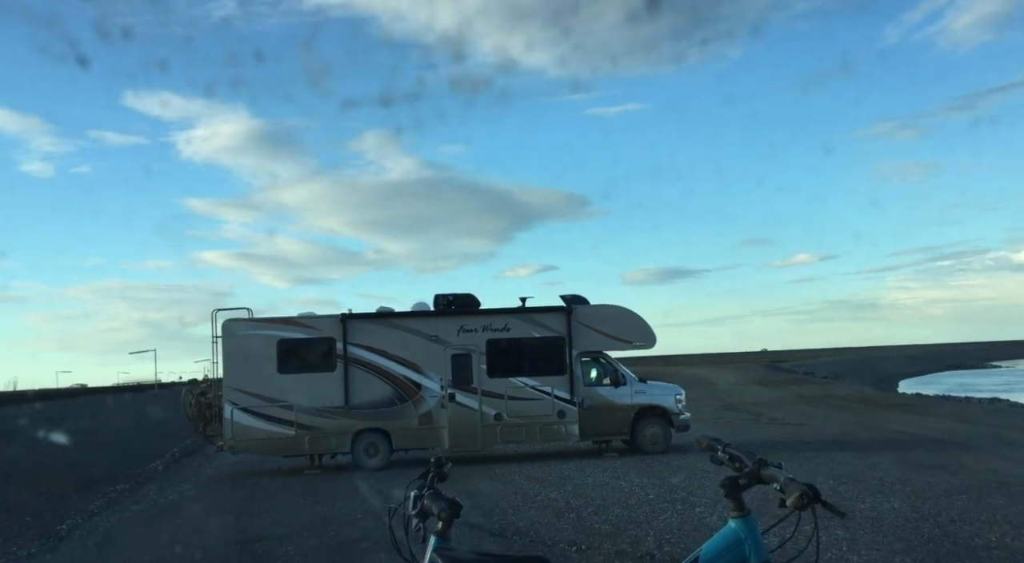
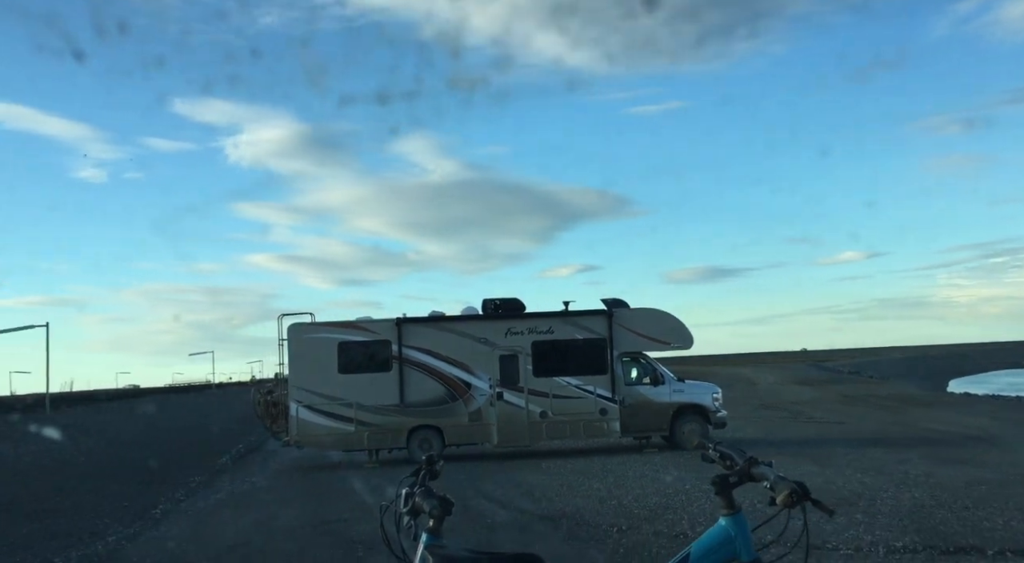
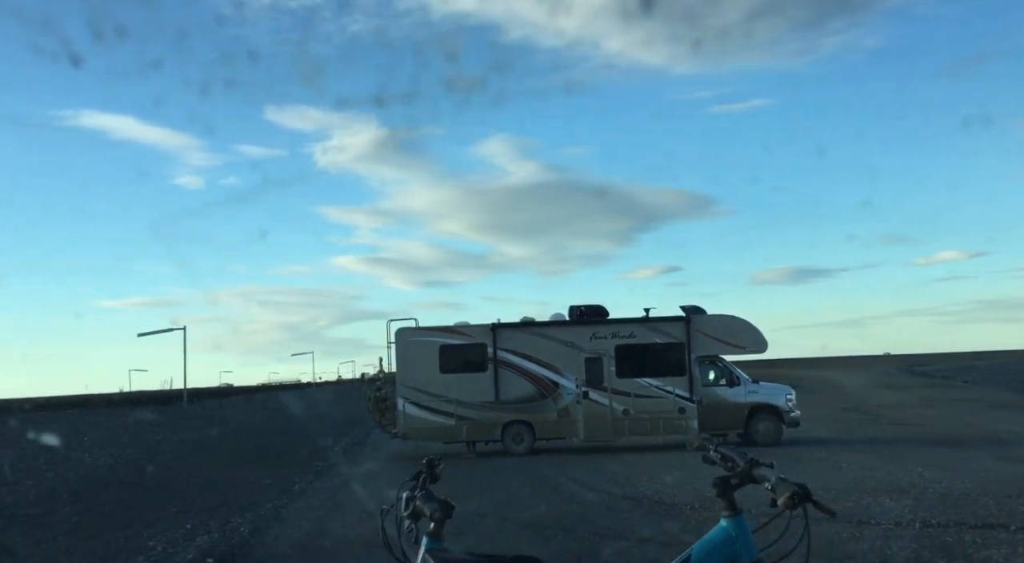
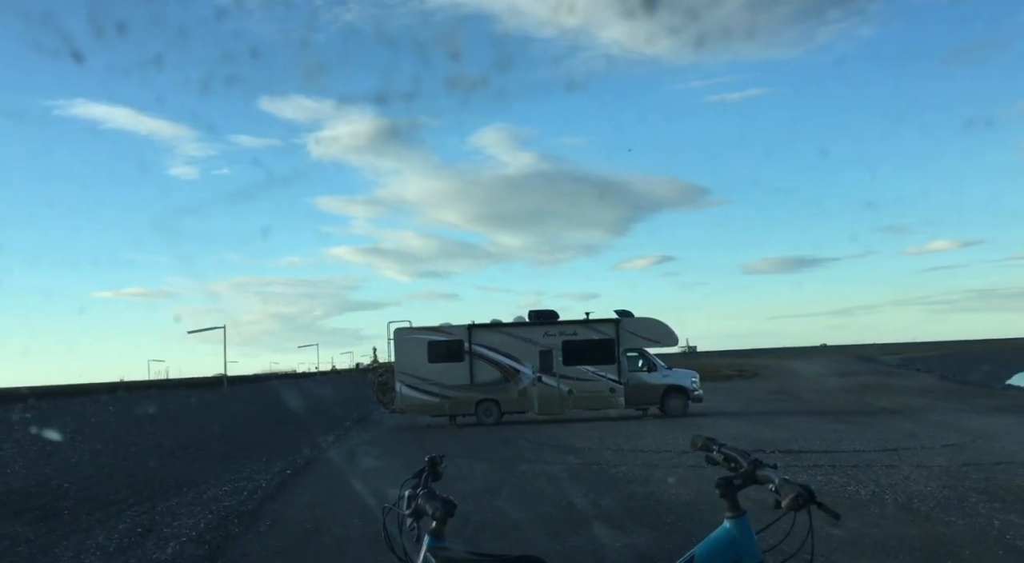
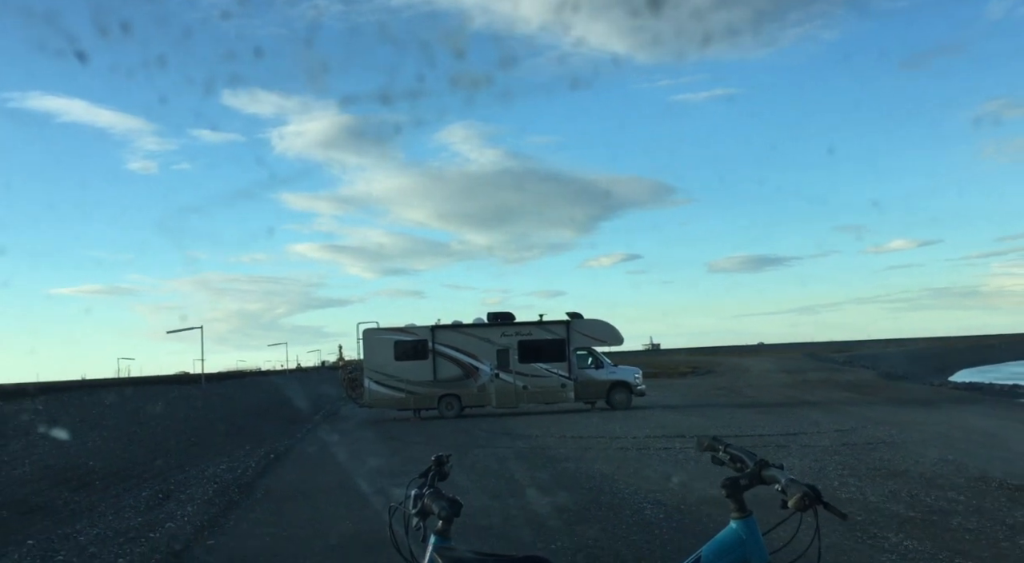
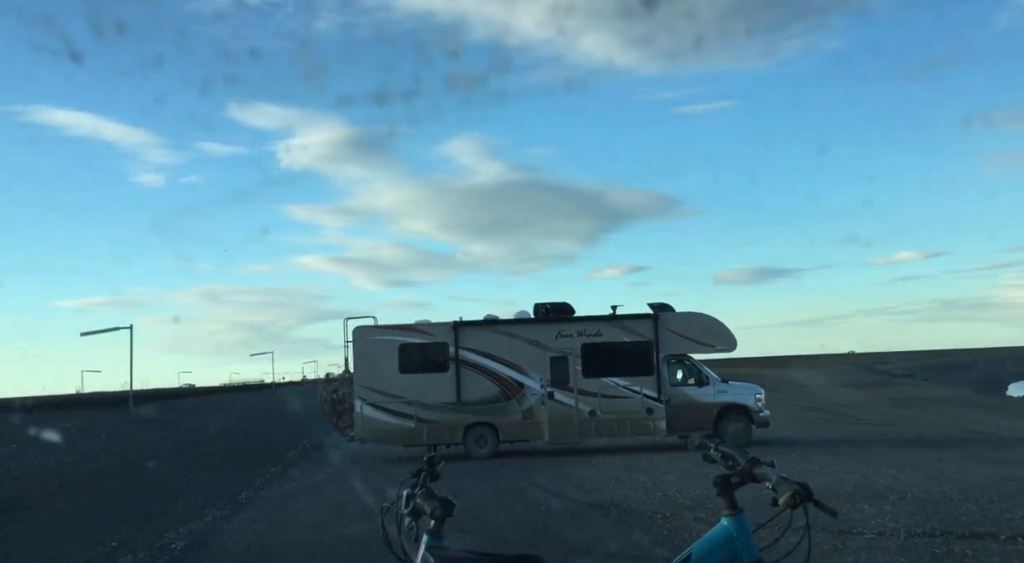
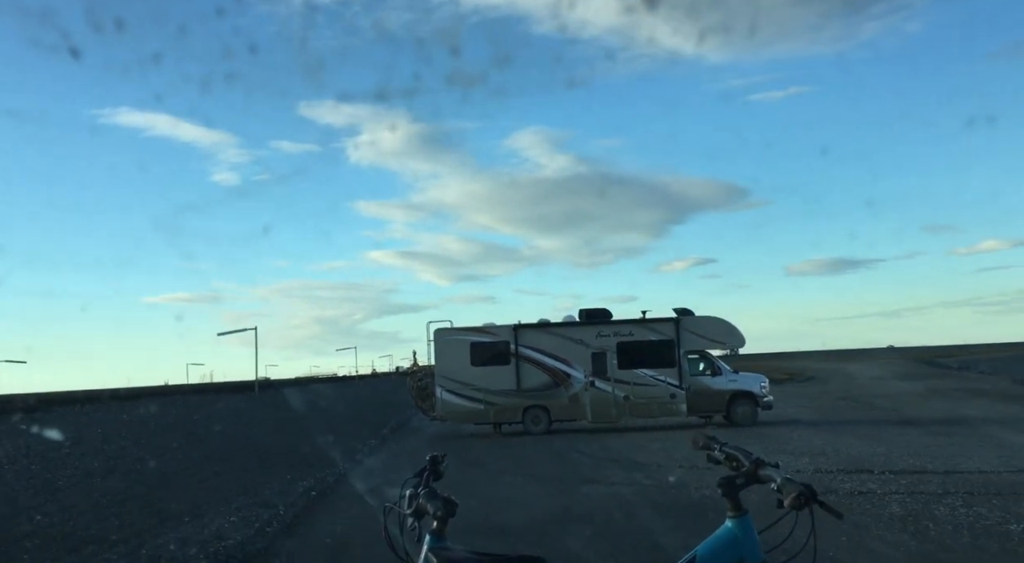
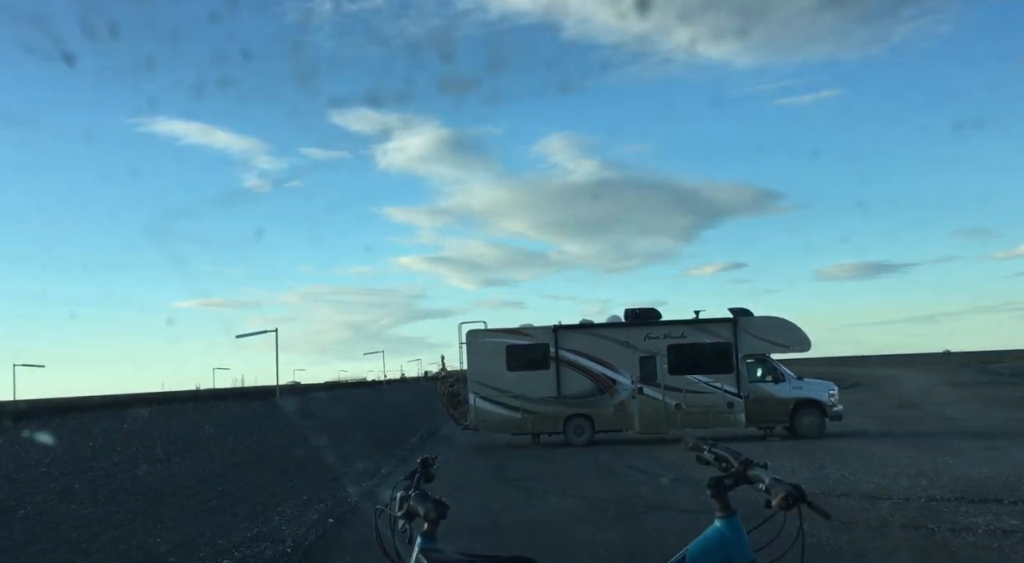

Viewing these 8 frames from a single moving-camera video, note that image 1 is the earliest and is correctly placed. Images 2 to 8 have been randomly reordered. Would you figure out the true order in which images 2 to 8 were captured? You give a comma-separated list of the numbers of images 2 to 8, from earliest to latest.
2, 6, 3, 8, 7, 4, 5
